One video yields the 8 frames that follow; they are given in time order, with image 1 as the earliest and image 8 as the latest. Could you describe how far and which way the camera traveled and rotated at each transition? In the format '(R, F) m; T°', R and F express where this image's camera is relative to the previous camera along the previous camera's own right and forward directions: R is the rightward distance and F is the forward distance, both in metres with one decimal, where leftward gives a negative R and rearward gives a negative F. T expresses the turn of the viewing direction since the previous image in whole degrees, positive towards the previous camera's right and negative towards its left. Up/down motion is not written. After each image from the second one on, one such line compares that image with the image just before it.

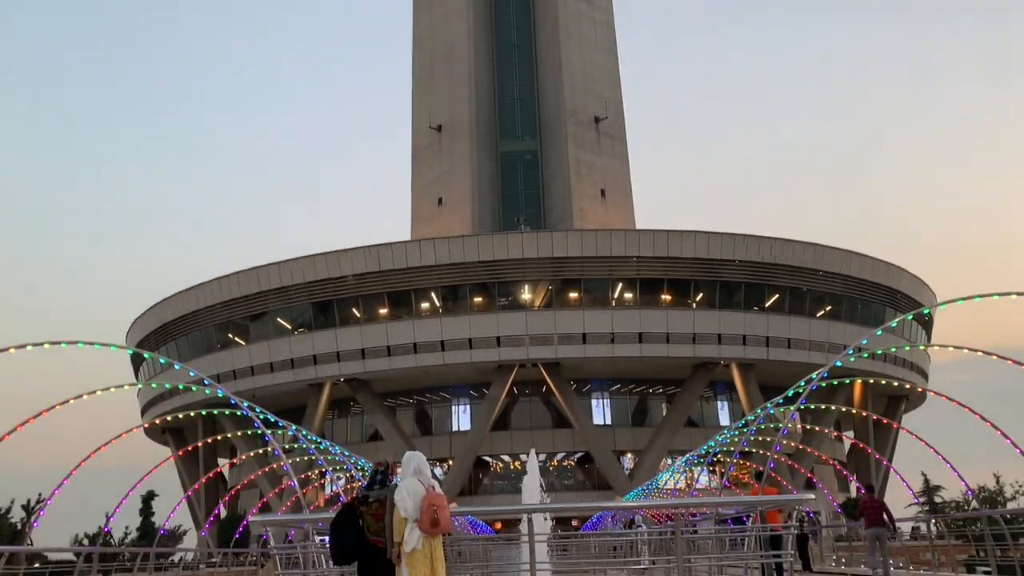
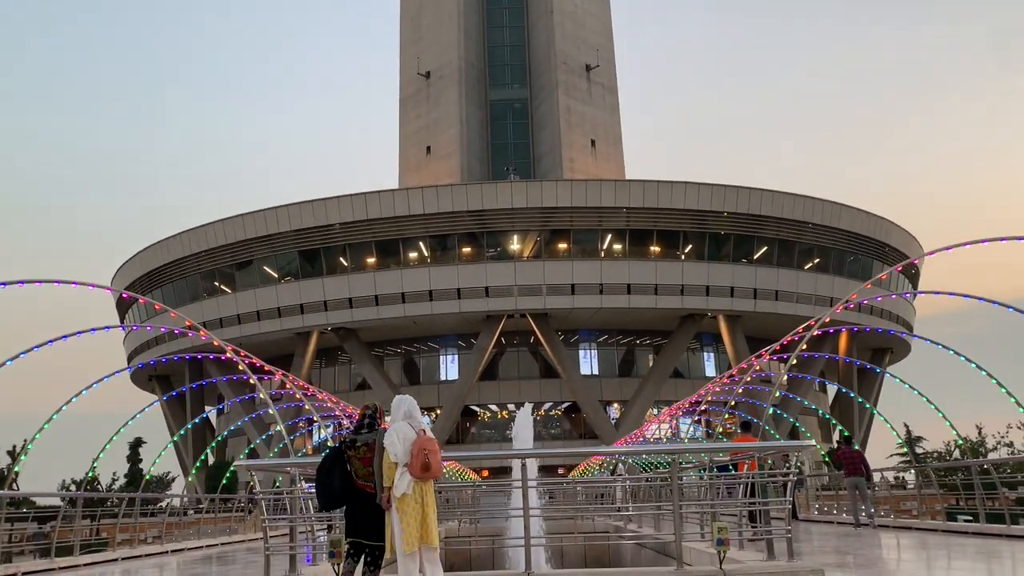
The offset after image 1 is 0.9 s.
(0.0, +0.3) m; +1°
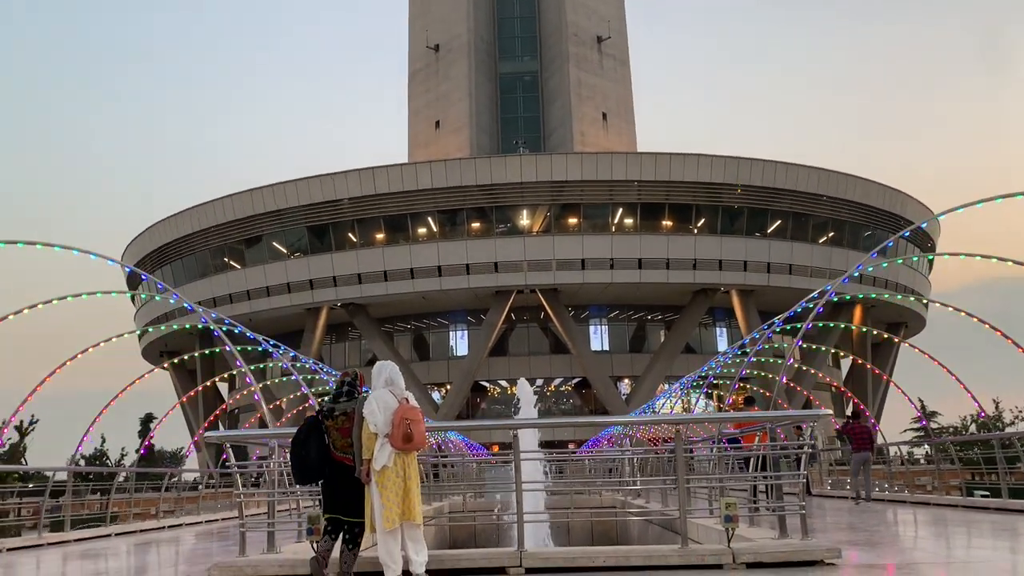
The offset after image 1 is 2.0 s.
(+0.1, +0.4) m; -1°
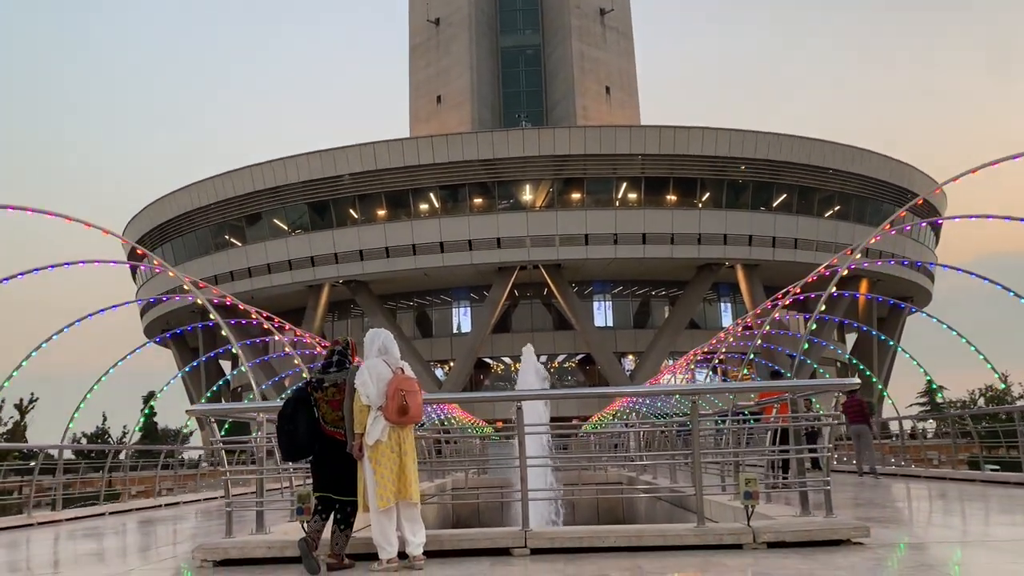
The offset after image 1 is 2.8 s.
(0.0, +0.3) m; 0°
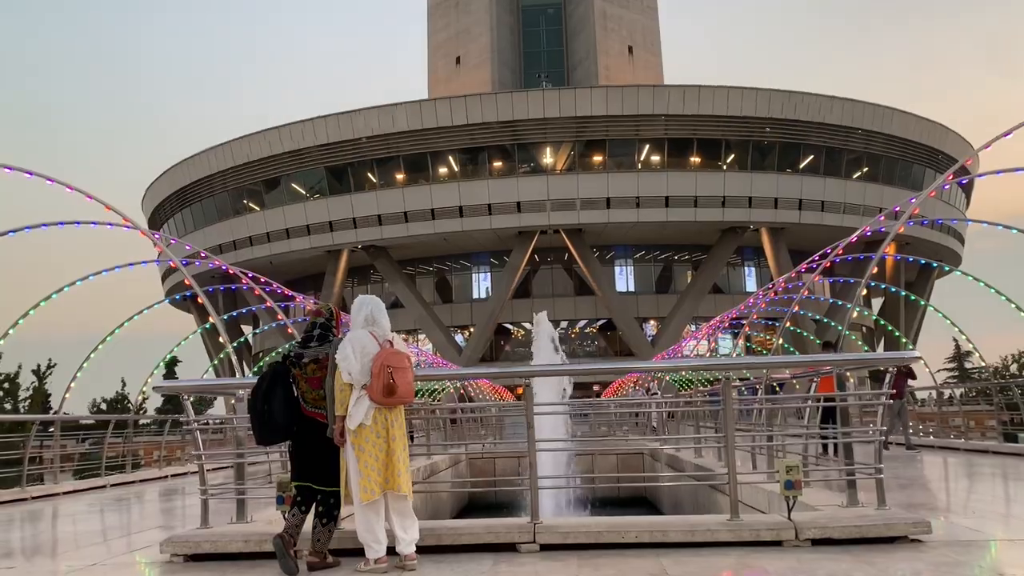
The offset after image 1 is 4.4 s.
(+0.1, +0.5) m; -2°
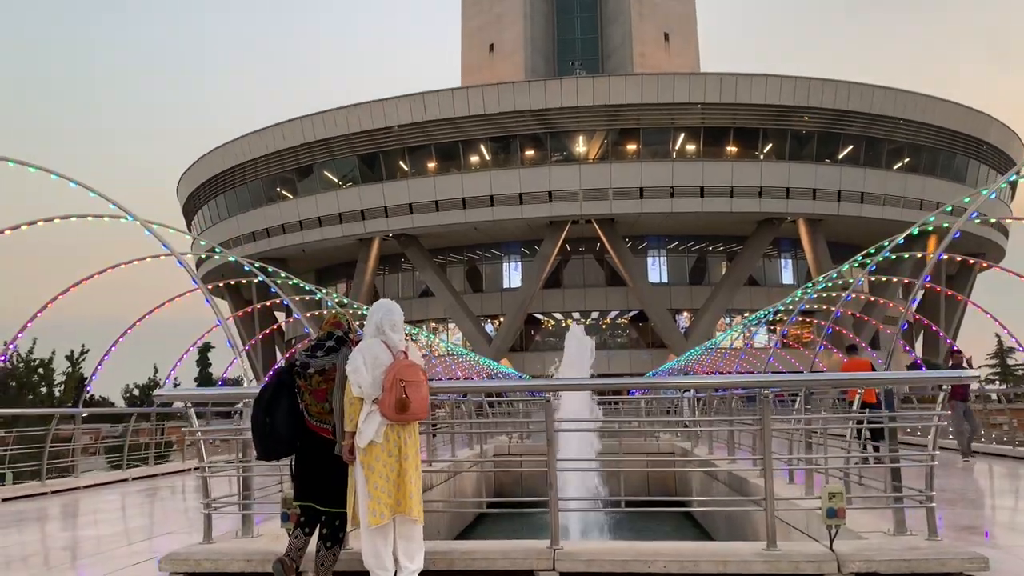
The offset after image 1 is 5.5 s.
(0.0, +0.3) m; -2°
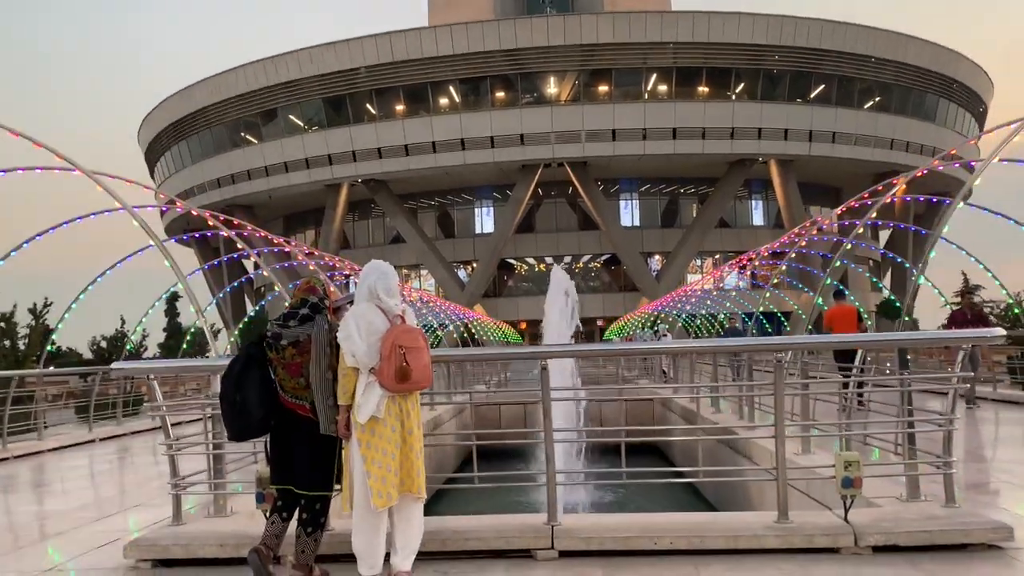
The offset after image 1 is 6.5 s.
(-0.1, +0.3) m; +2°
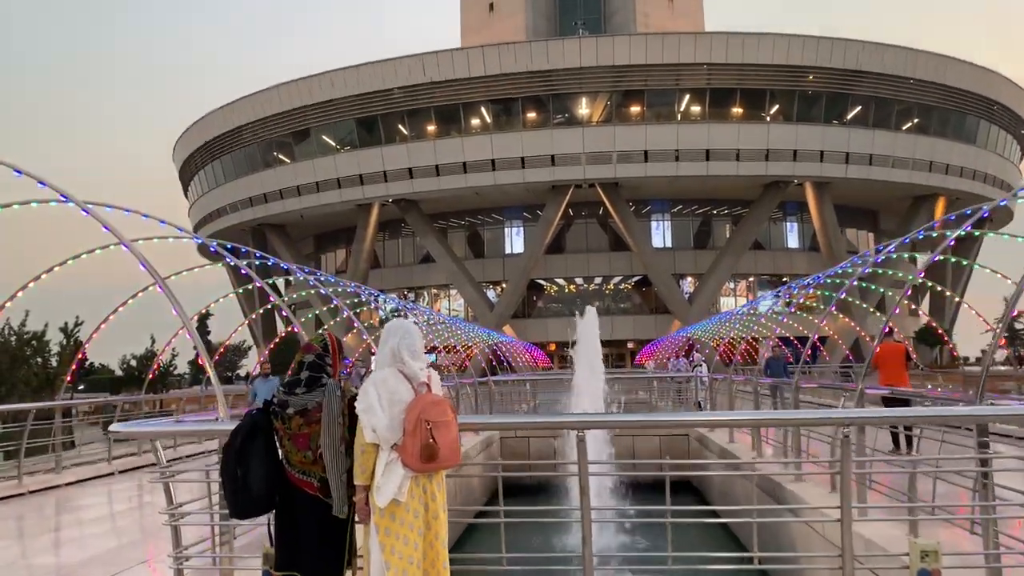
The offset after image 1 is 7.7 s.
(0.0, +0.3) m; -2°
